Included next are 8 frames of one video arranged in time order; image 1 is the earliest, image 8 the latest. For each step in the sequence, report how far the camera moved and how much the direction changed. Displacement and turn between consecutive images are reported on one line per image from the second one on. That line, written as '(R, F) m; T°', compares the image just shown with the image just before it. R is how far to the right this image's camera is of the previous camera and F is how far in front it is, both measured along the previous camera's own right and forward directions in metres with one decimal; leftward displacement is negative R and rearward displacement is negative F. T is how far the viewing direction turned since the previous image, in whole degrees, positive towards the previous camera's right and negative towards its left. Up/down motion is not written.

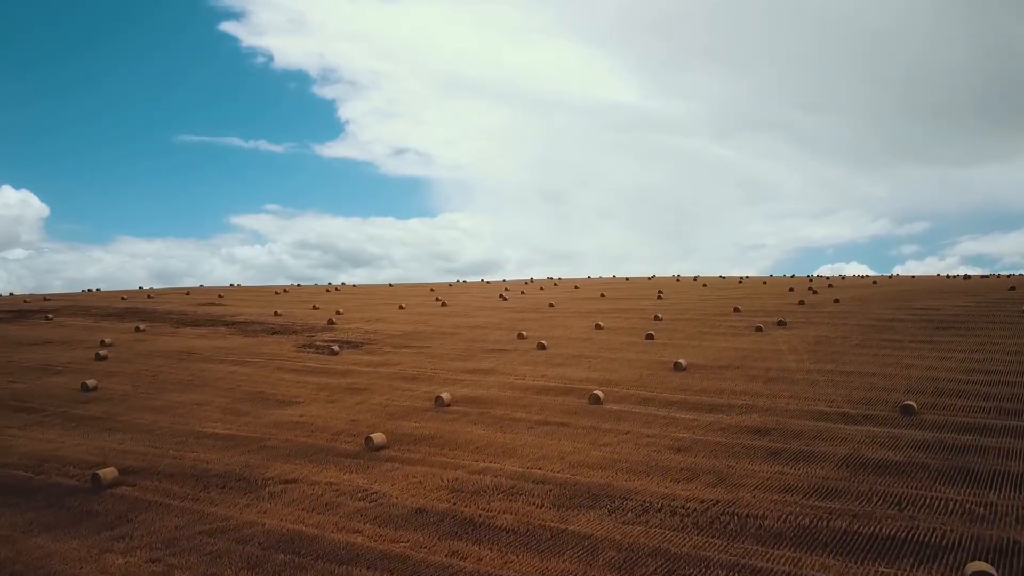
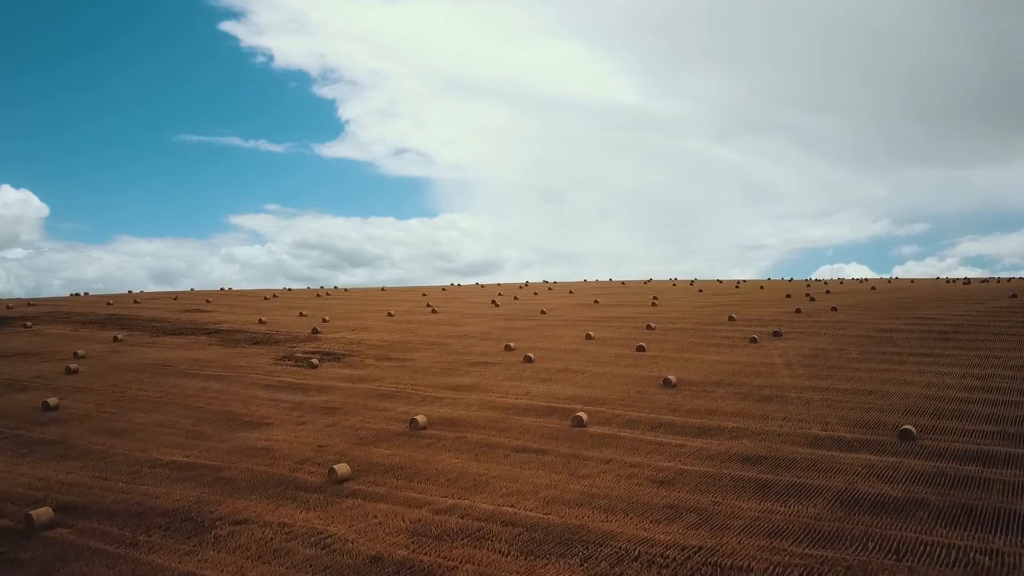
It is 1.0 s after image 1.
(+0.3, +0.5) m; 0°
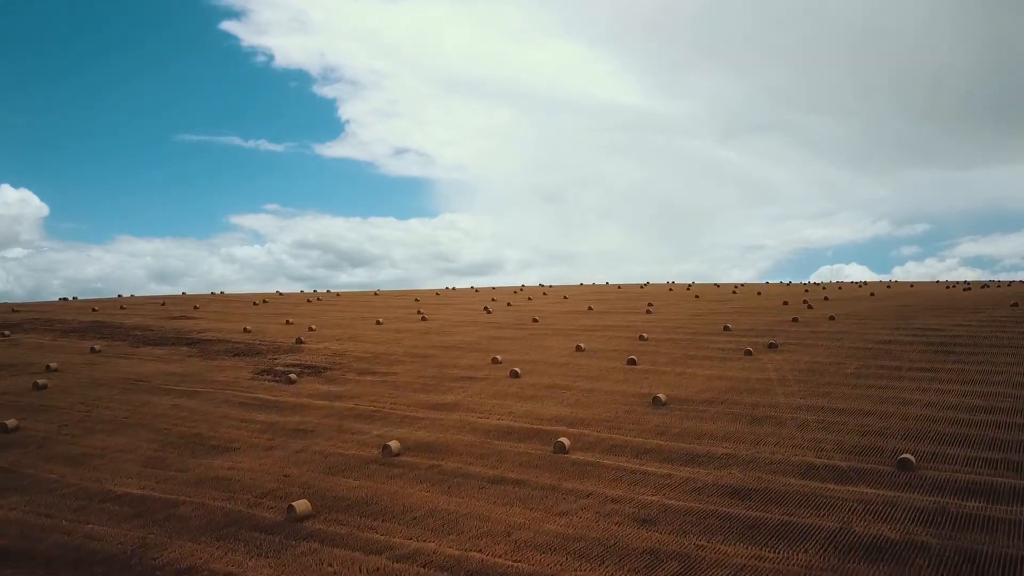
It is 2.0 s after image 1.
(+0.3, +0.5) m; 0°
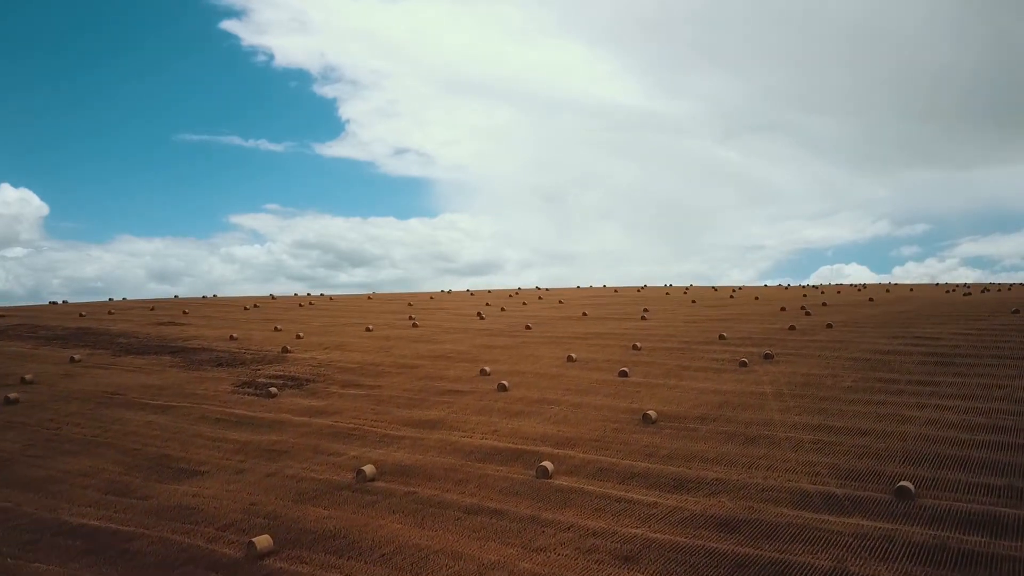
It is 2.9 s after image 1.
(+0.2, +0.4) m; 0°
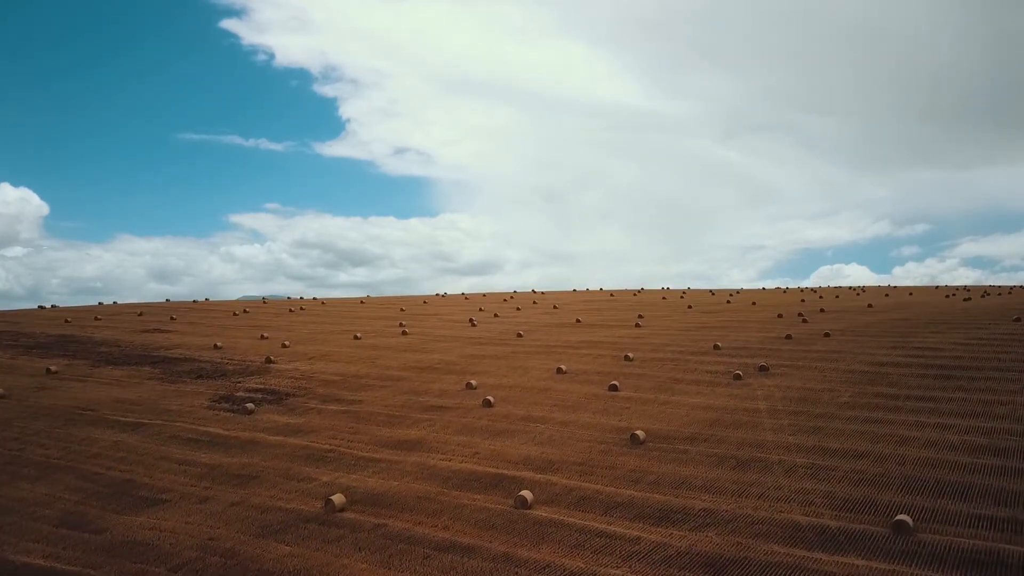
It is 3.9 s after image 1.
(+0.3, +0.4) m; 0°
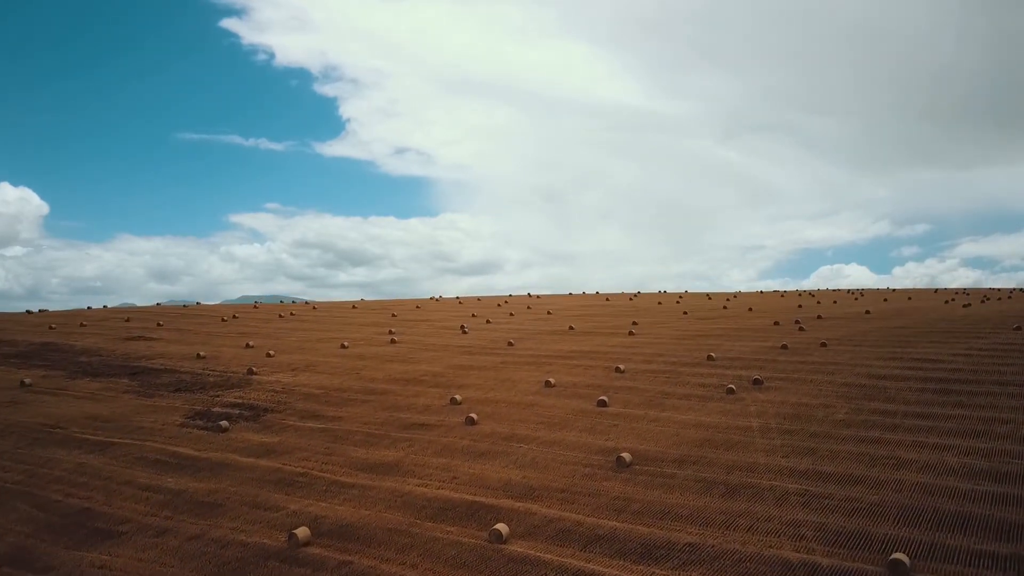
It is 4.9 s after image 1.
(+0.3, +0.4) m; 0°
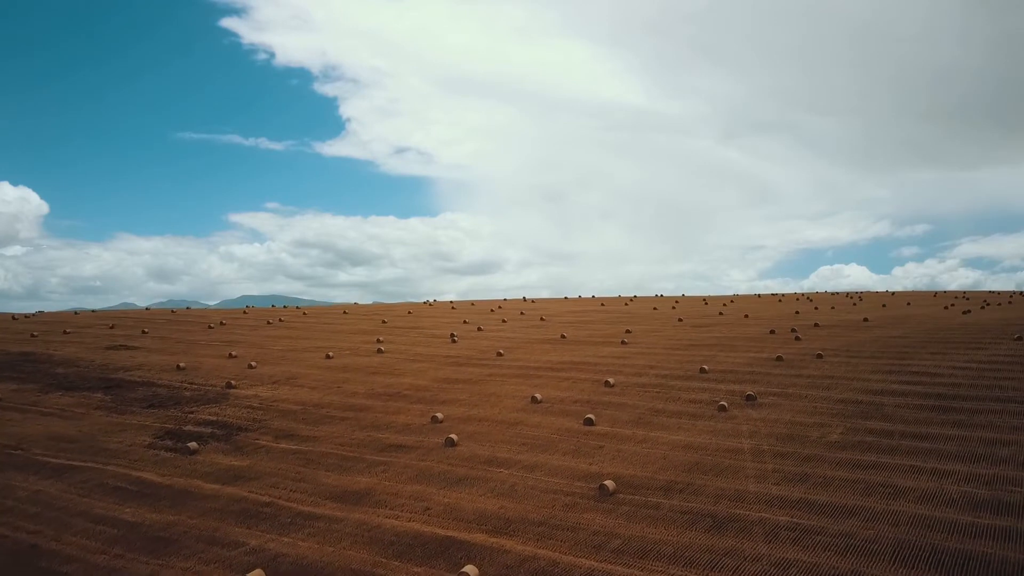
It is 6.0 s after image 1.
(+0.3, +0.5) m; 0°
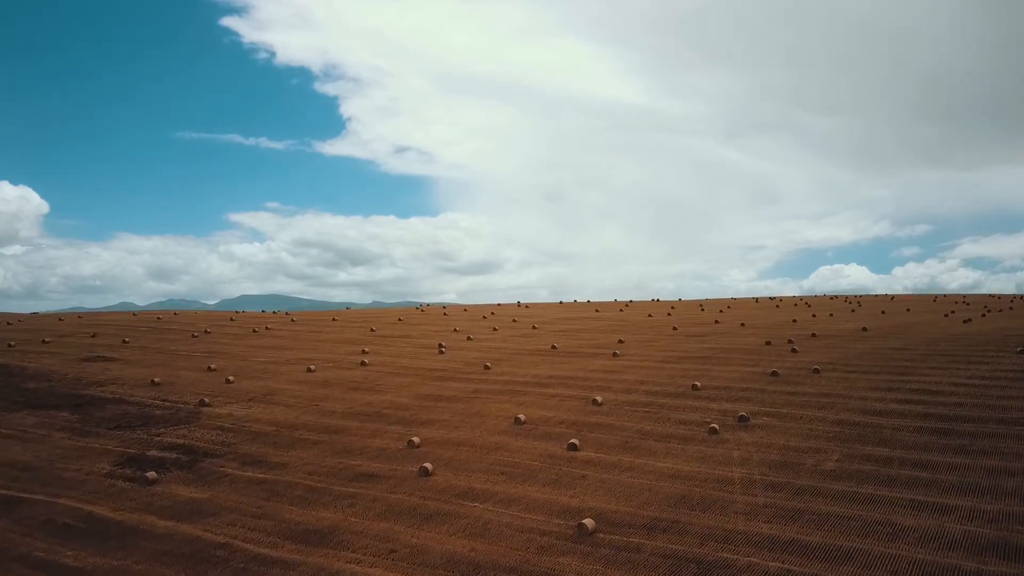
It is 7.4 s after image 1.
(+0.4, +0.6) m; 0°
